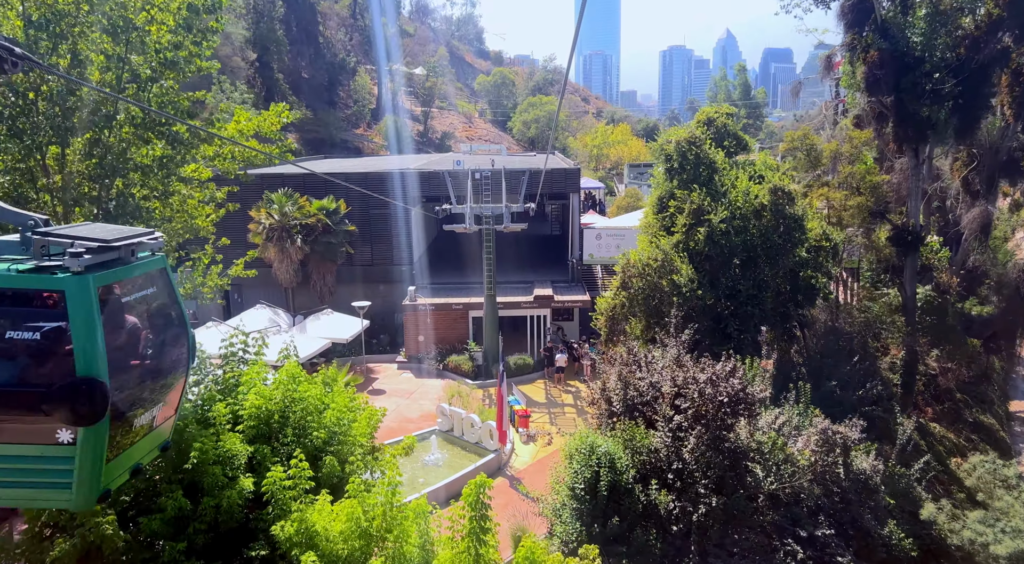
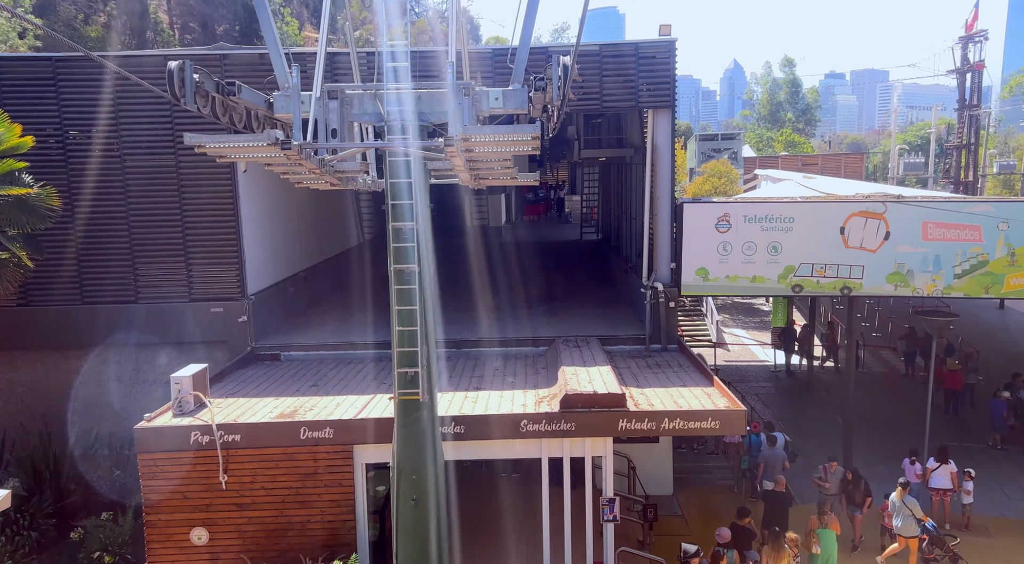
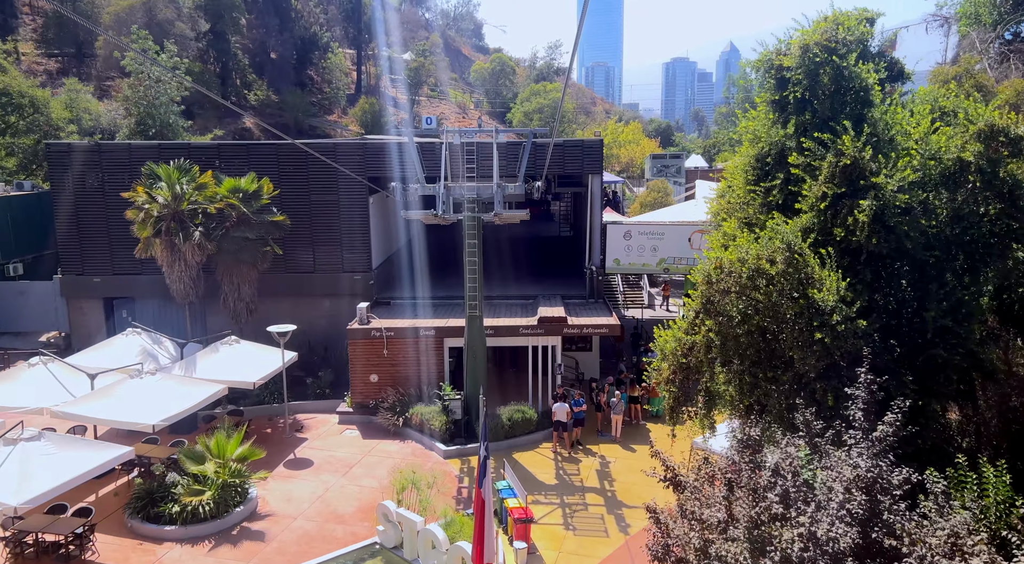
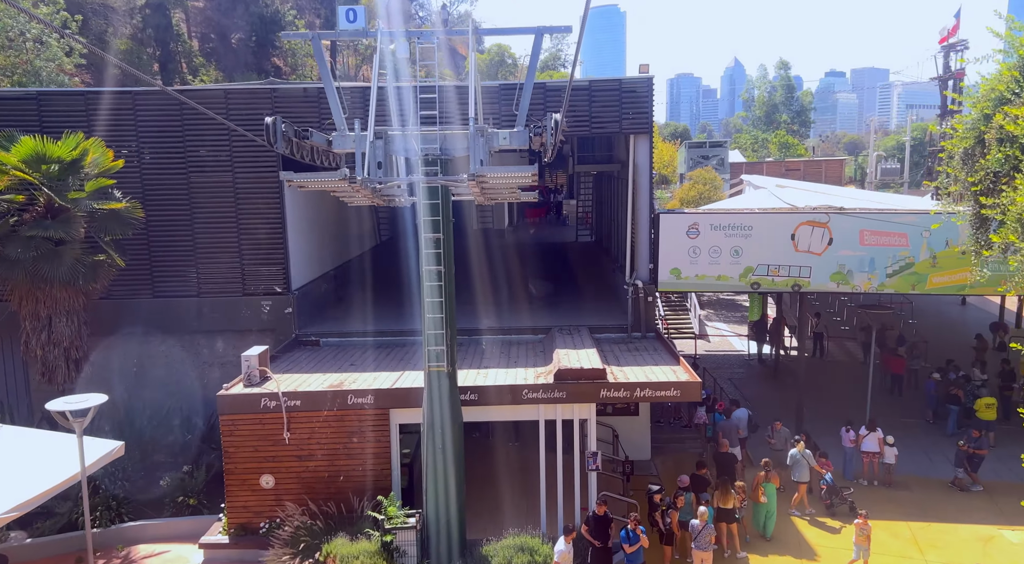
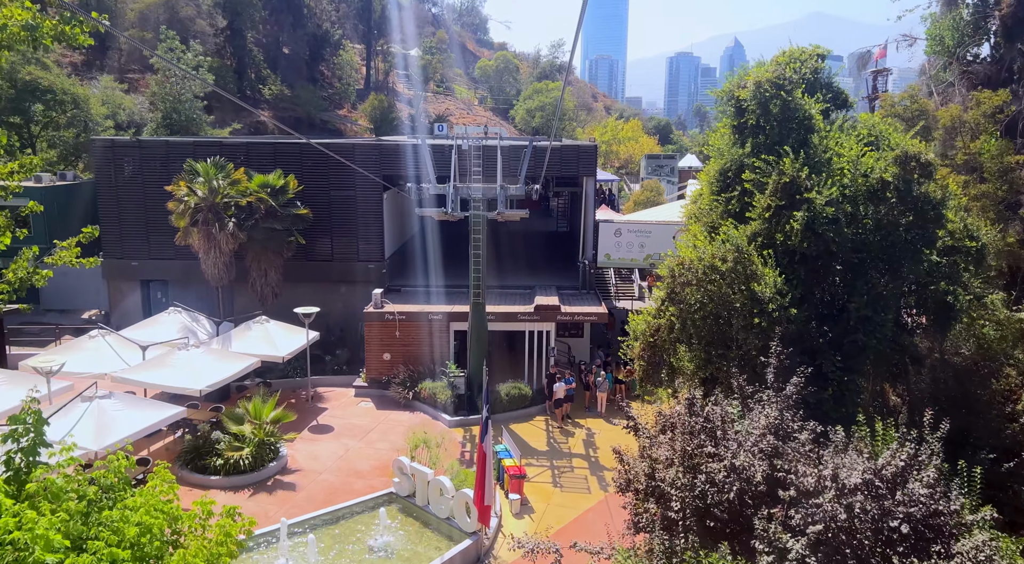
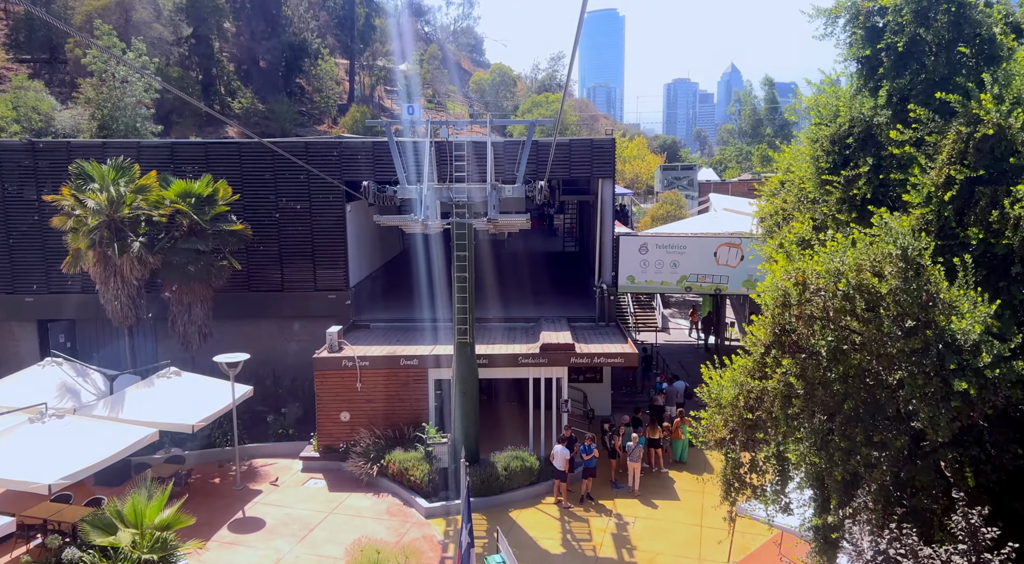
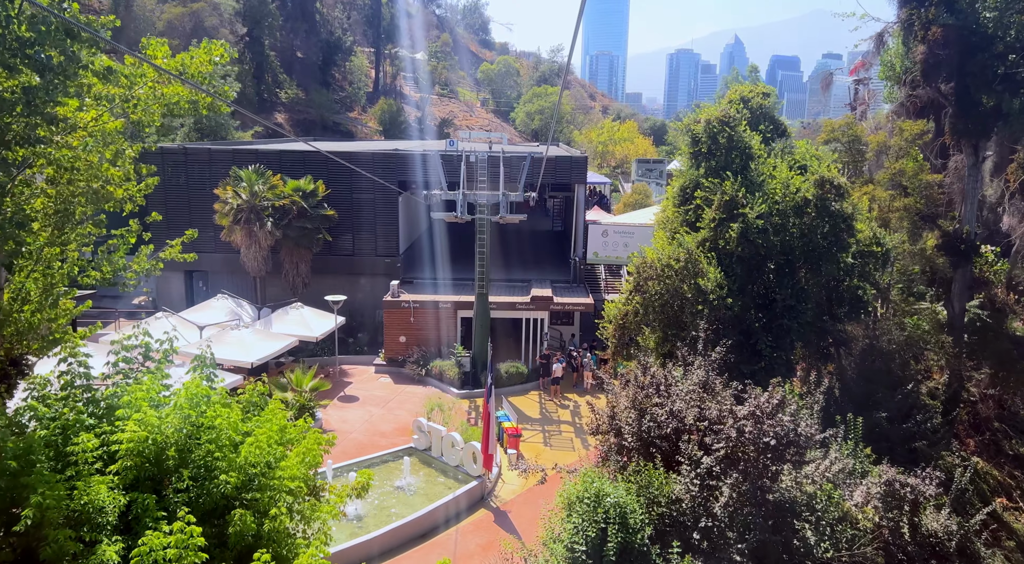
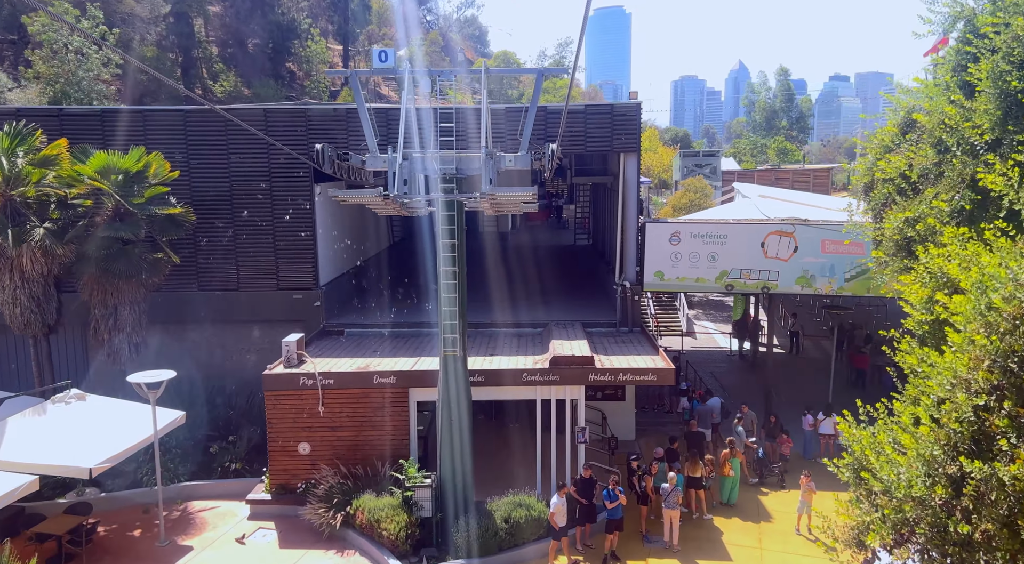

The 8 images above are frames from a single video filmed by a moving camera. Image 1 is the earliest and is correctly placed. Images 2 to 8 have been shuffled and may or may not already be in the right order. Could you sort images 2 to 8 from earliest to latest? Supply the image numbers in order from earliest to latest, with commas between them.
7, 5, 3, 6, 8, 4, 2
